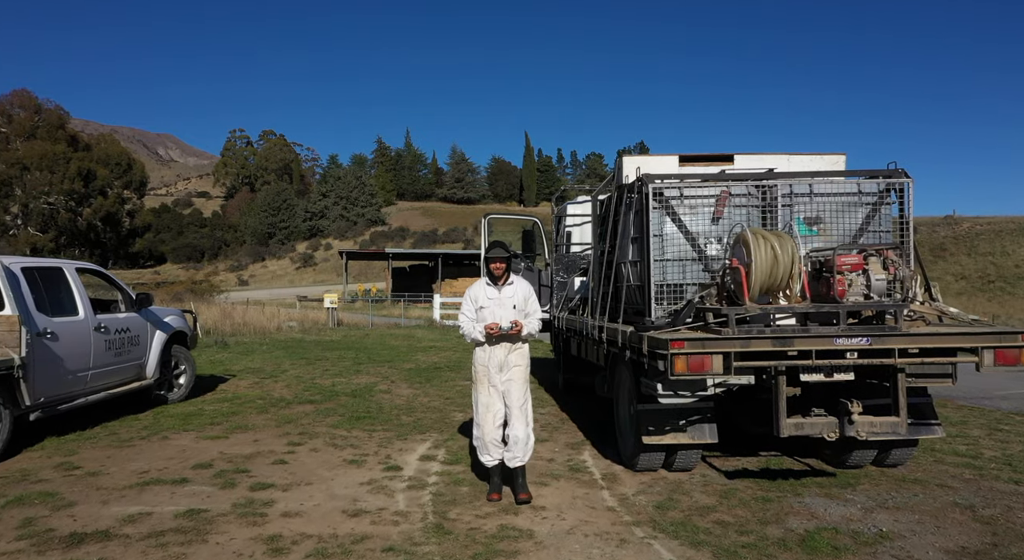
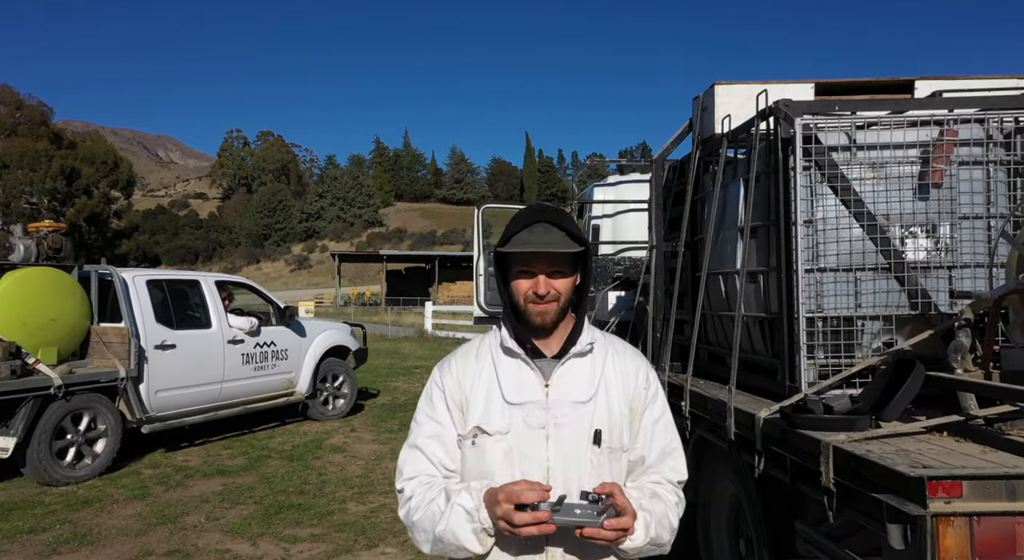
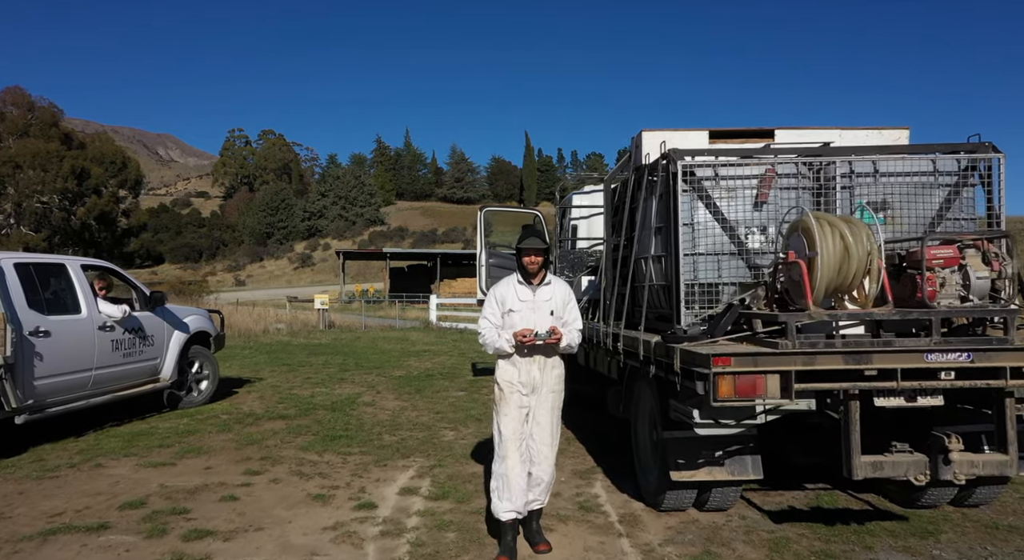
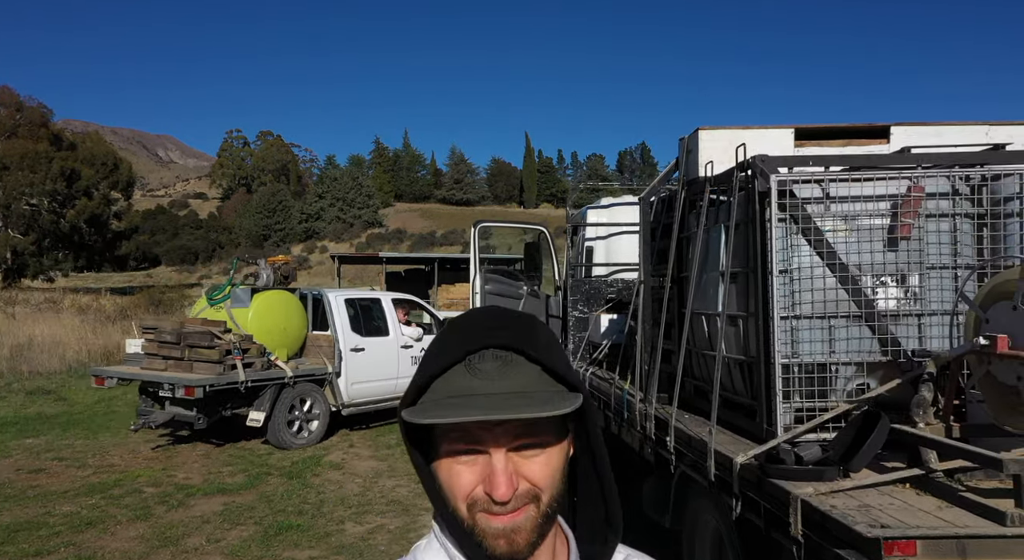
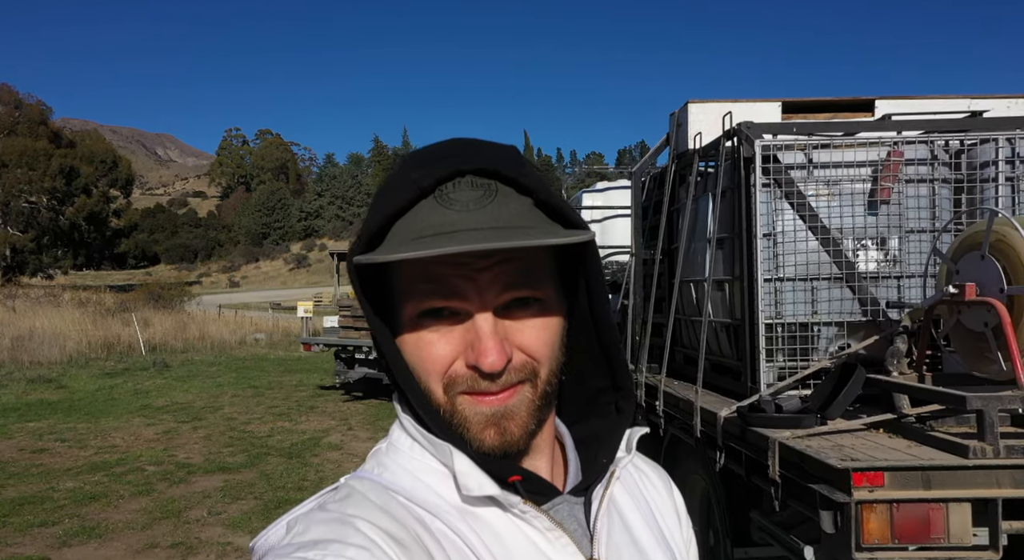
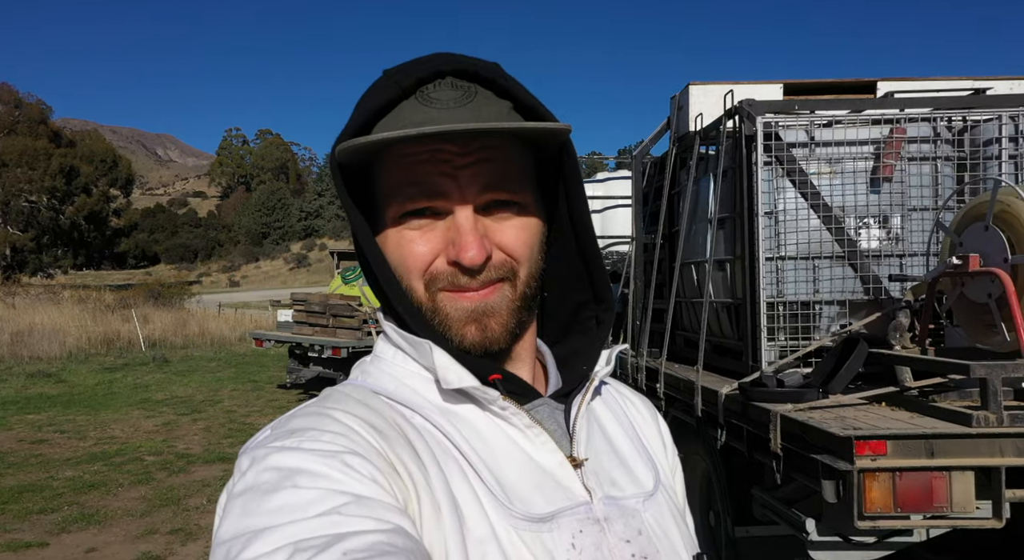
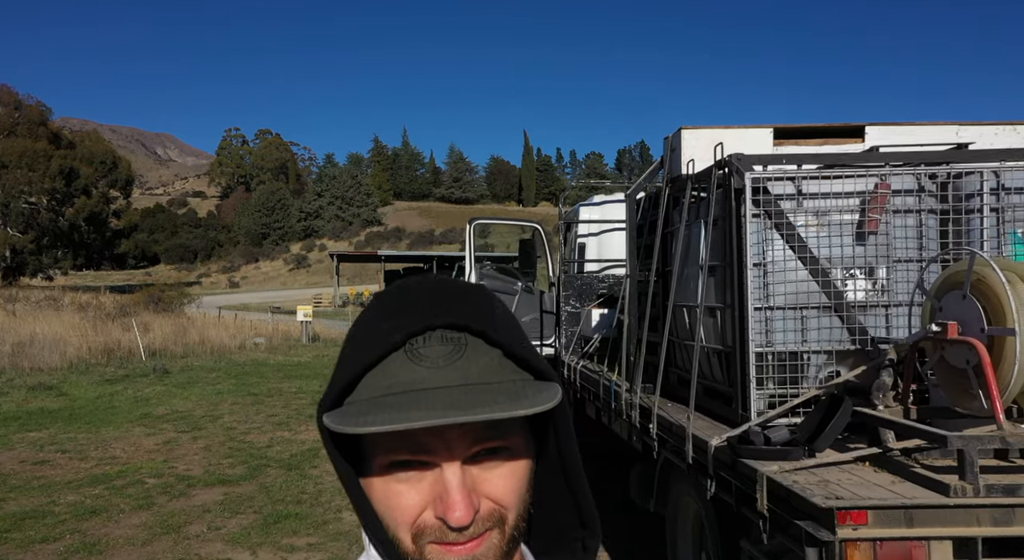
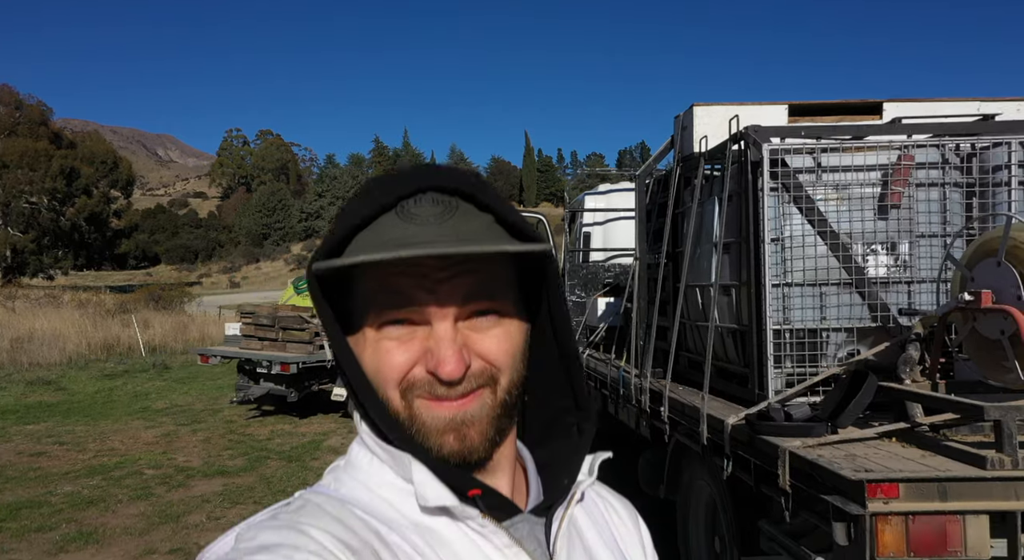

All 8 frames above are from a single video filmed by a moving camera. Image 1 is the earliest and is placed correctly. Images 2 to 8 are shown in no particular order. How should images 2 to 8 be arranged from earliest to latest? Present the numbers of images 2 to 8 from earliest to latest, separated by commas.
3, 2, 4, 8, 6, 5, 7
